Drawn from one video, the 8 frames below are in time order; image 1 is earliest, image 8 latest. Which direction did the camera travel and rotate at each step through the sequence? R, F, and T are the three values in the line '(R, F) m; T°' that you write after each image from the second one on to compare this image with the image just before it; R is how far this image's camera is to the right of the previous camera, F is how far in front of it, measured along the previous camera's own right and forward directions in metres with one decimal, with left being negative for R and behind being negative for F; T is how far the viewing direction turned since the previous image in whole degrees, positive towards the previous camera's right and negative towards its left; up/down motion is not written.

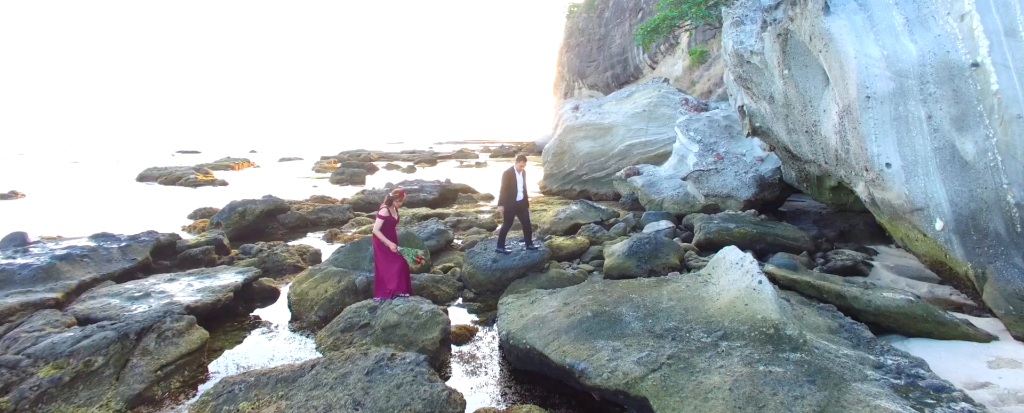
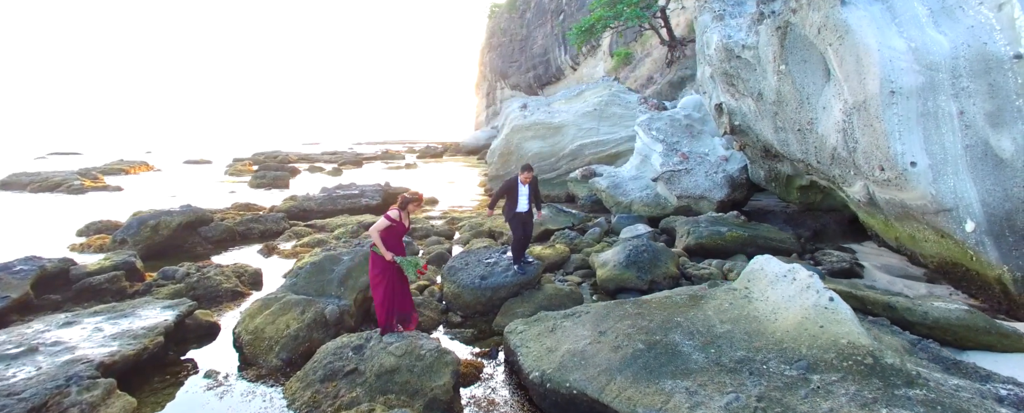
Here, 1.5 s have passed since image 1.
(-0.7, +0.9) m; +8°
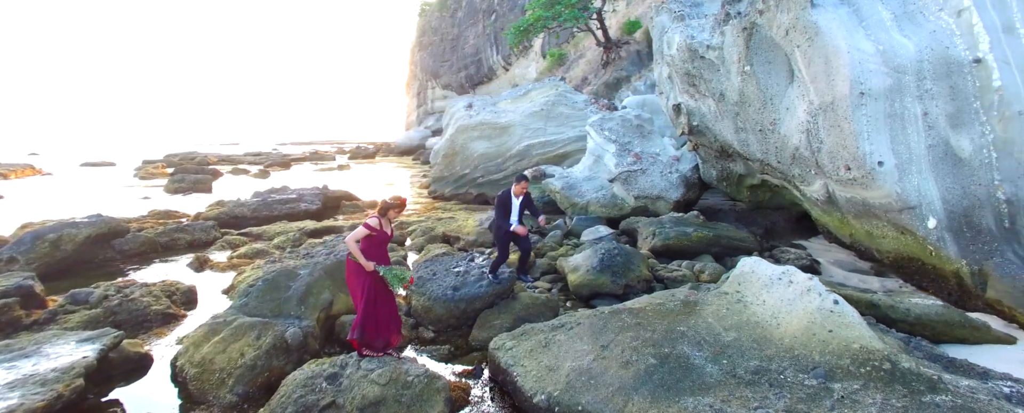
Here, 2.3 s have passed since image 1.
(-0.4, +0.4) m; +7°
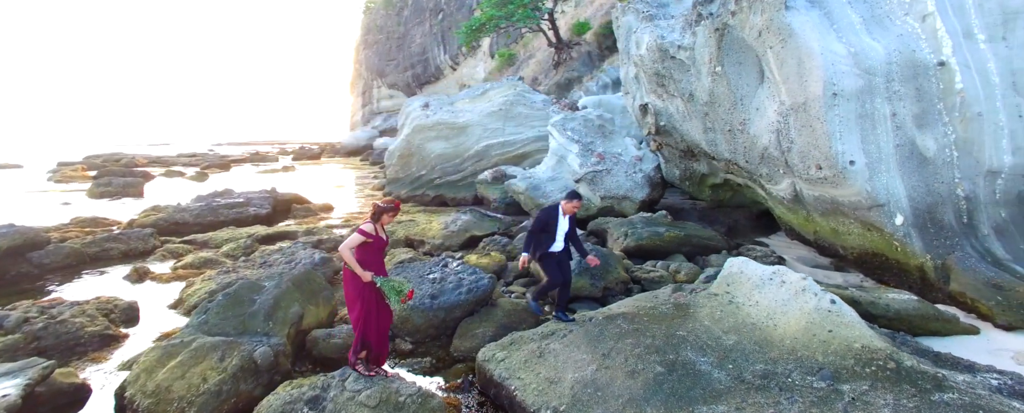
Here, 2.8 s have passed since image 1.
(-0.3, +0.2) m; +6°
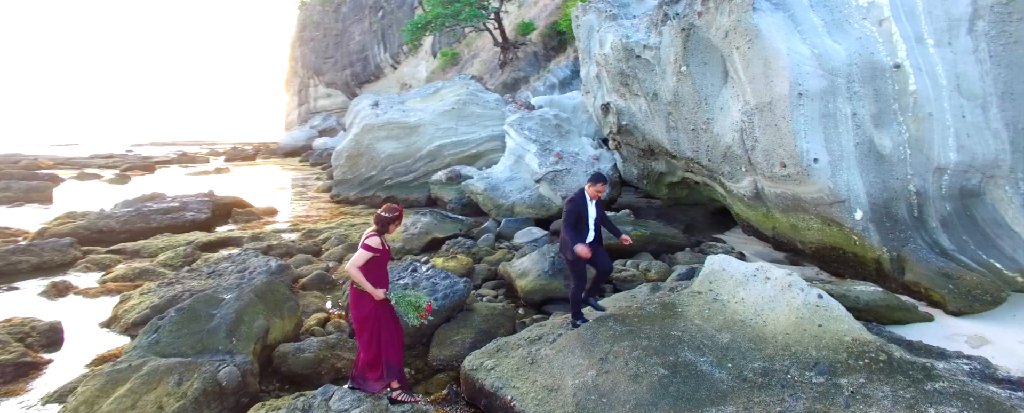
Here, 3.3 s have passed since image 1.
(-0.3, +0.2) m; +6°
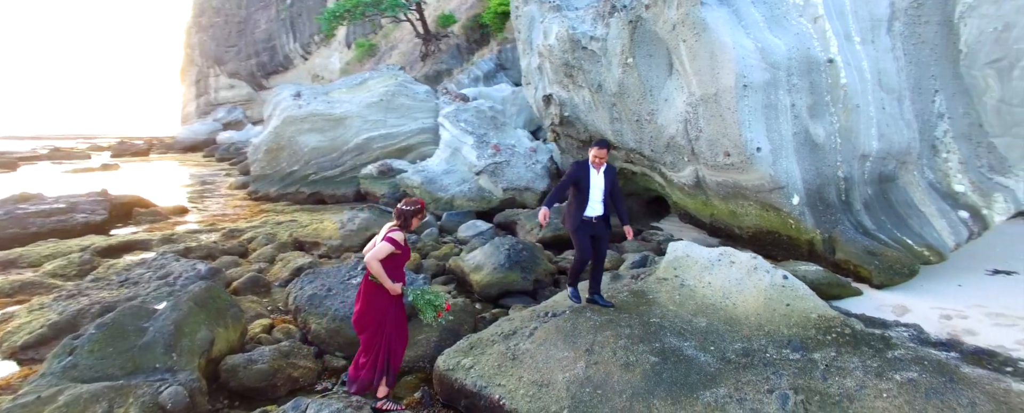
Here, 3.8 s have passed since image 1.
(-0.4, +0.2) m; +9°
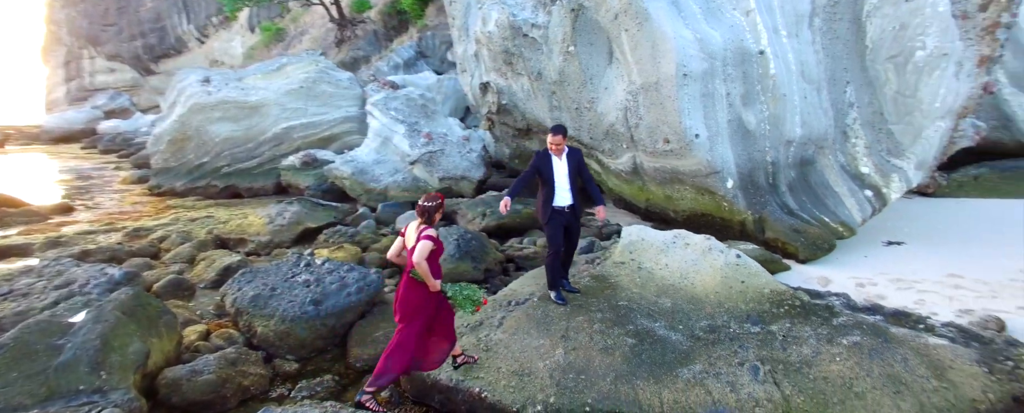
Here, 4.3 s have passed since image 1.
(-0.3, +0.1) m; +9°
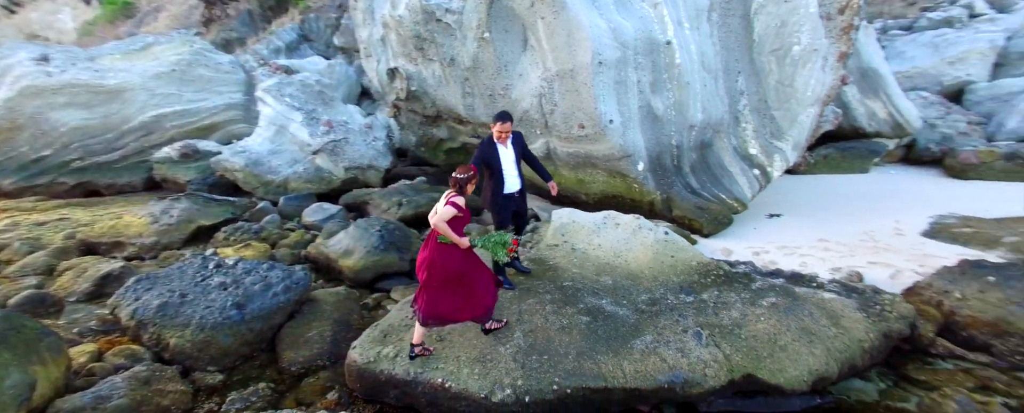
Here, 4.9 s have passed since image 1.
(-0.3, +0.1) m; +12°
